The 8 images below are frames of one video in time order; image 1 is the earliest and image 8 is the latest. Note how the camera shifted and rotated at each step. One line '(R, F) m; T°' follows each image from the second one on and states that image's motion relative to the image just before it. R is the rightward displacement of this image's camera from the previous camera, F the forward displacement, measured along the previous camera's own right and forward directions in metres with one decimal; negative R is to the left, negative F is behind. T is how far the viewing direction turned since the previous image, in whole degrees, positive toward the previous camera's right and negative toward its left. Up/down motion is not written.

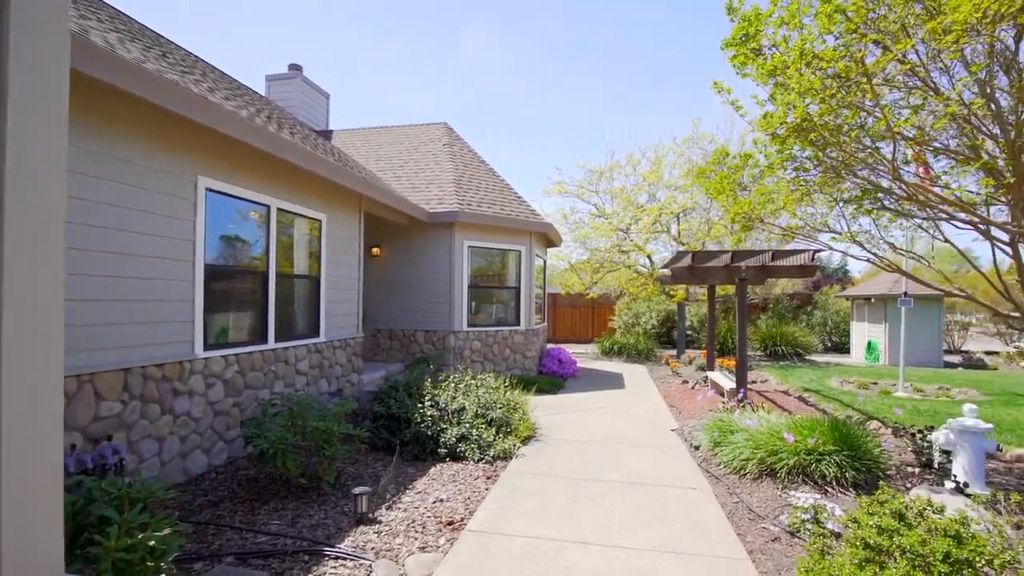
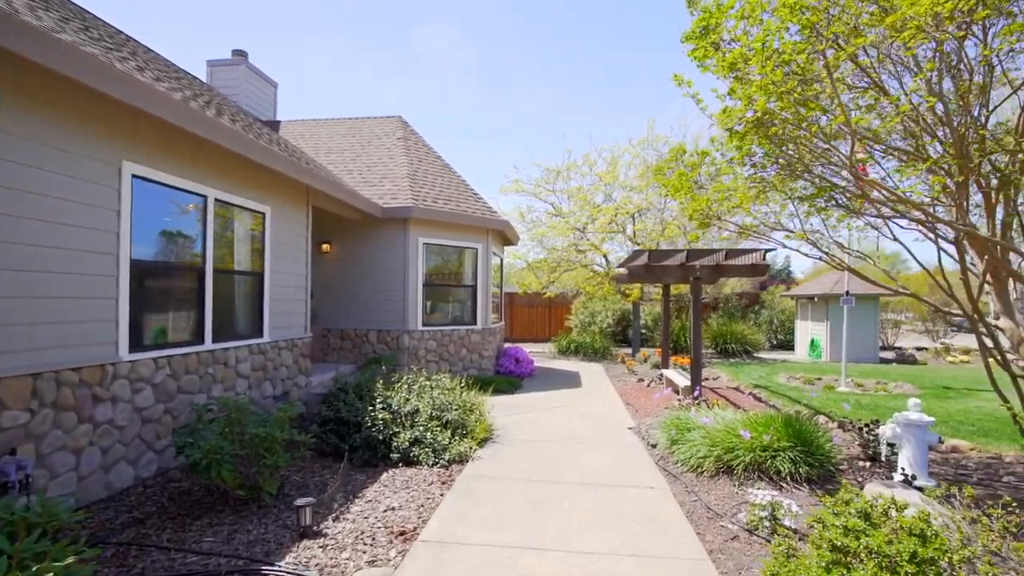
(0.0, +0.2) m; +5°
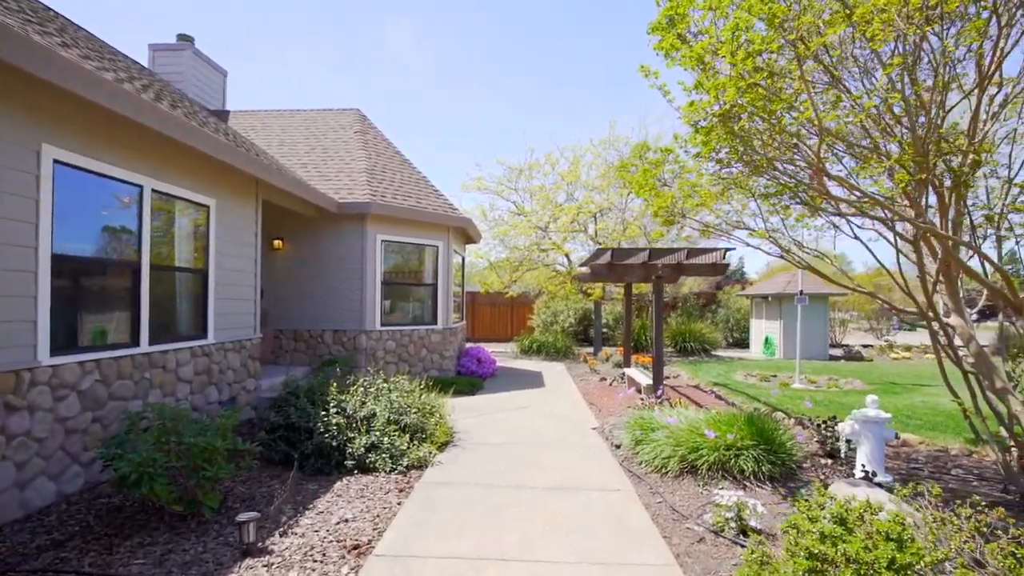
(0.0, +0.2) m; +4°
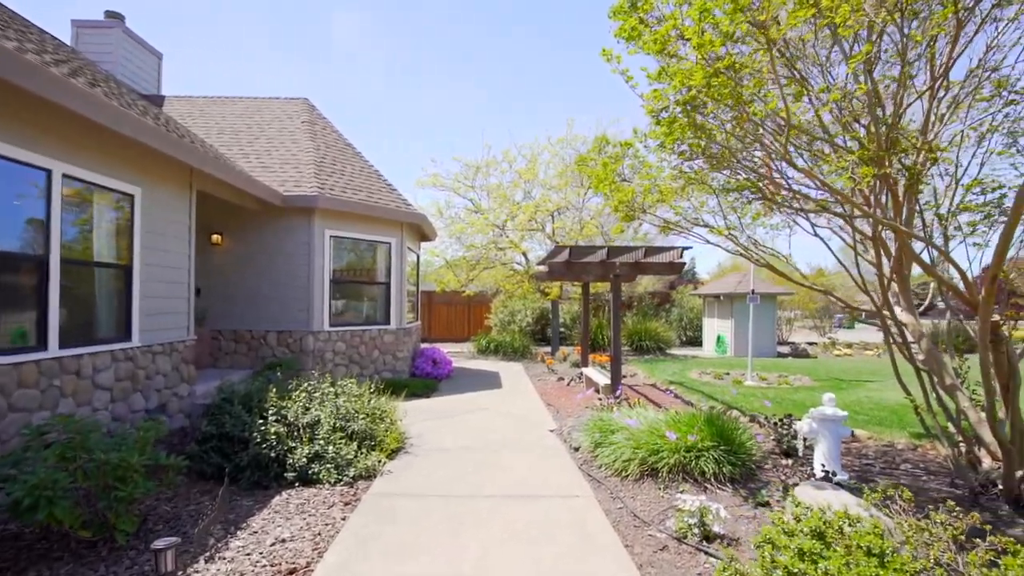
(0.0, +0.2) m; +5°
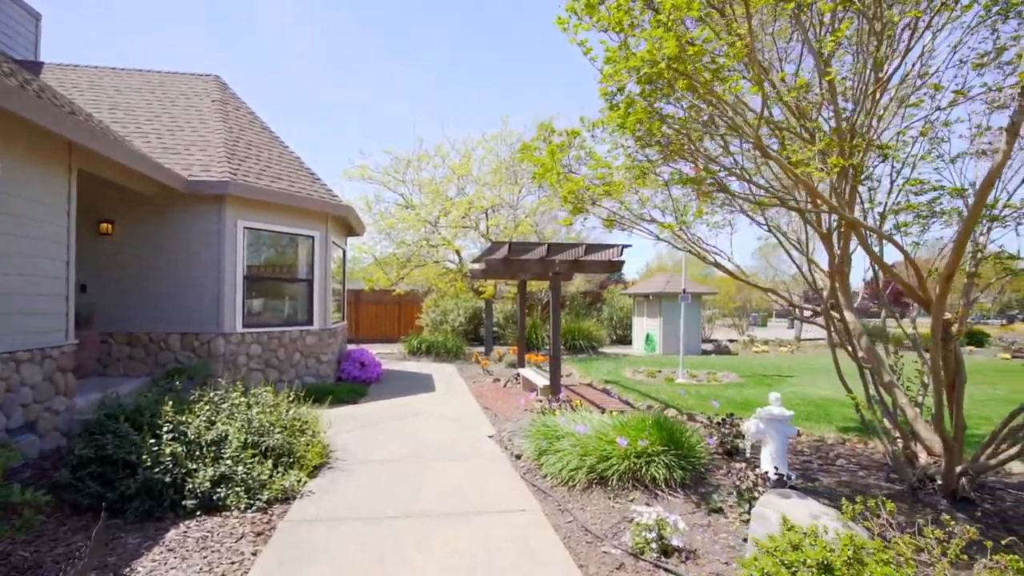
(-0.1, +0.4) m; +8°
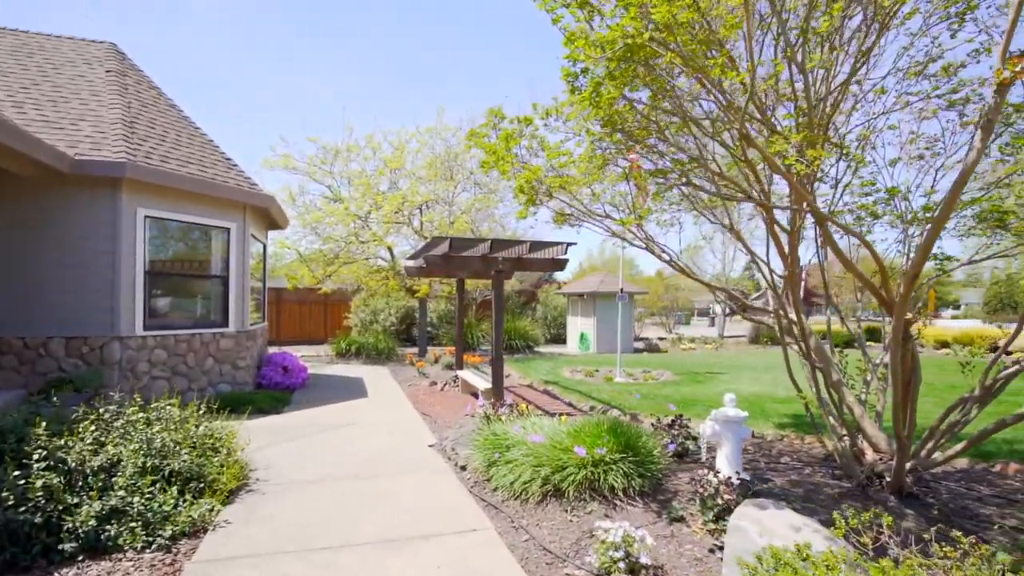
(-0.1, +0.4) m; +8°
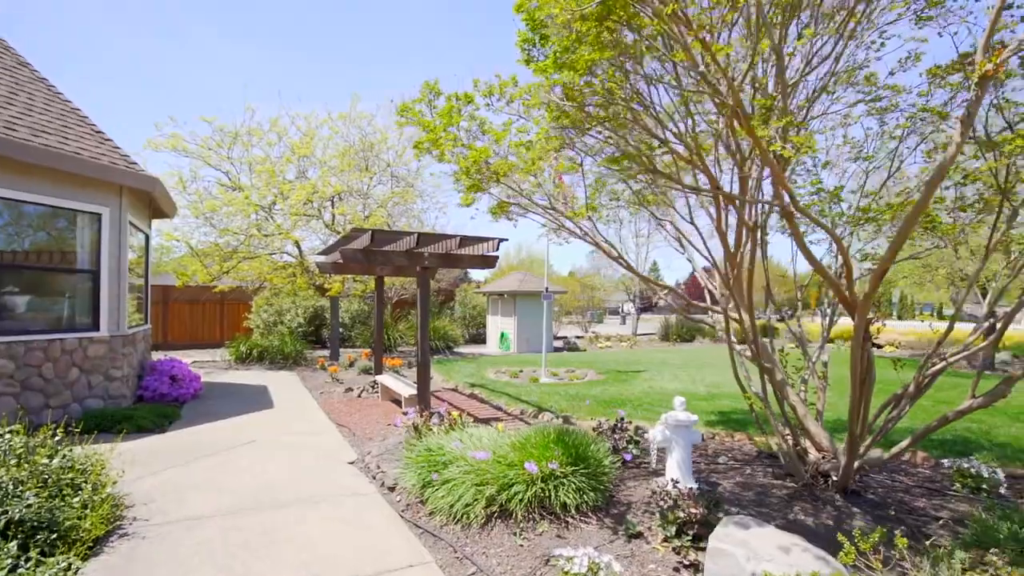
(-0.2, +0.4) m; +9°
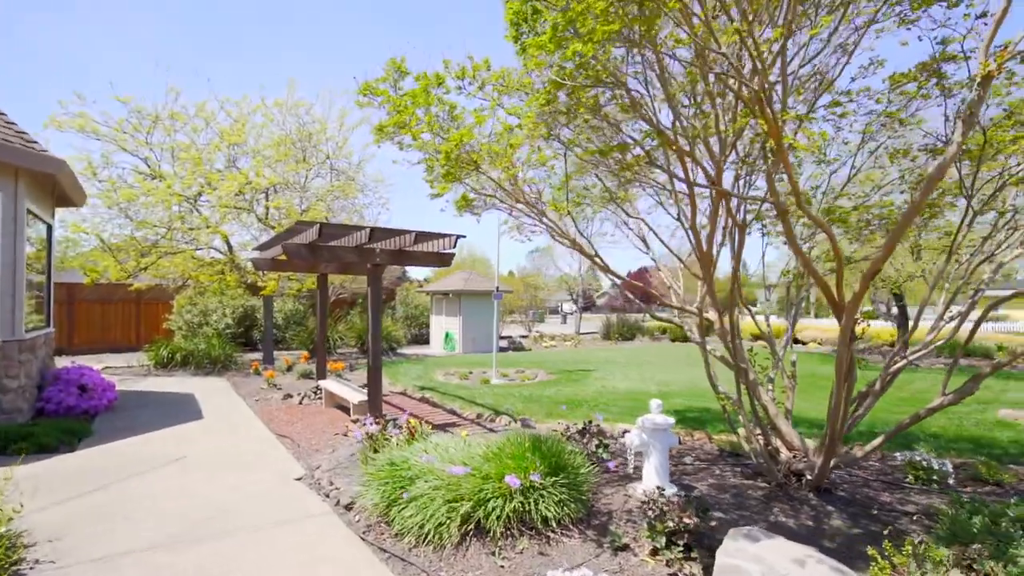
(-0.2, +0.3) m; +7°
